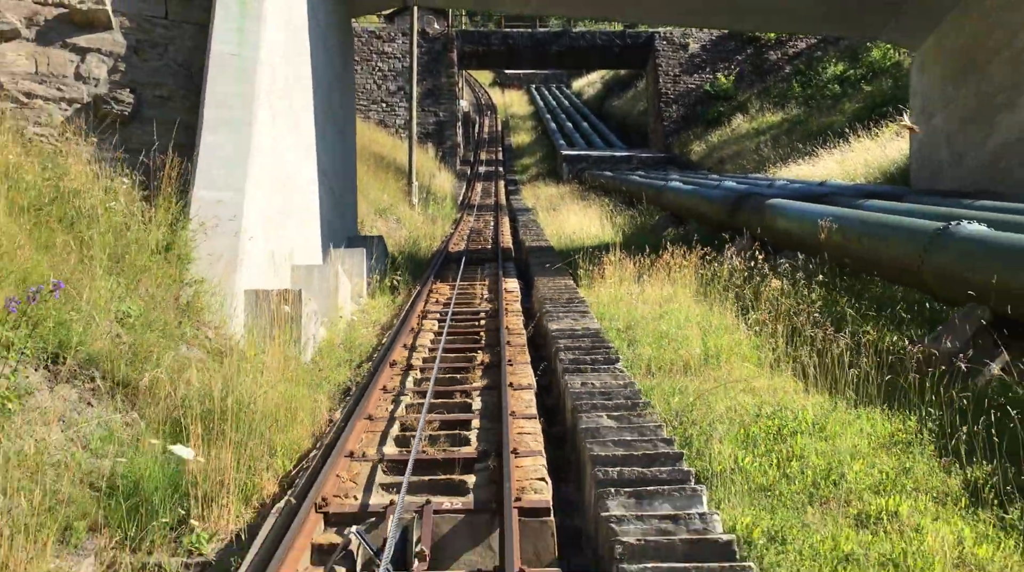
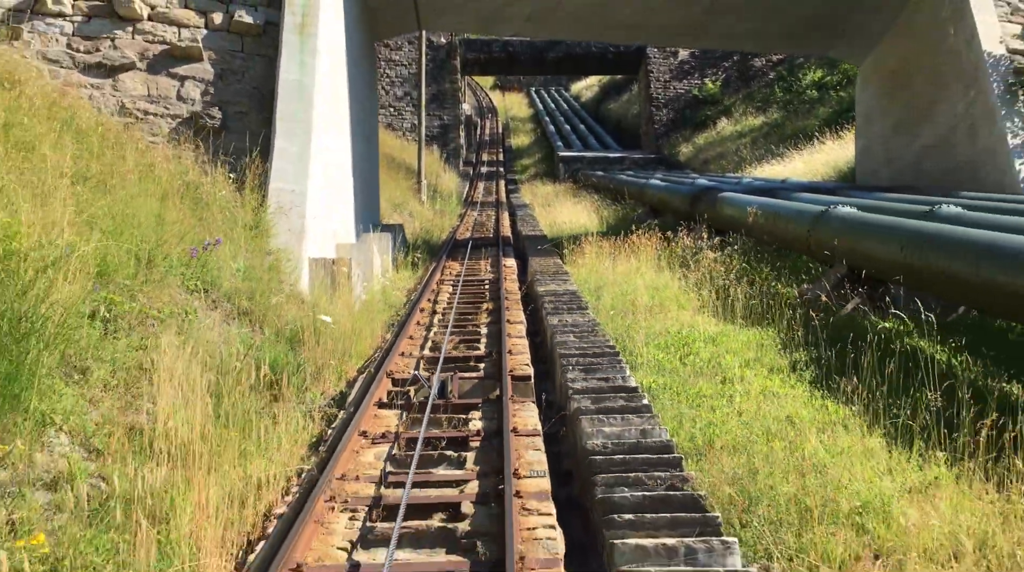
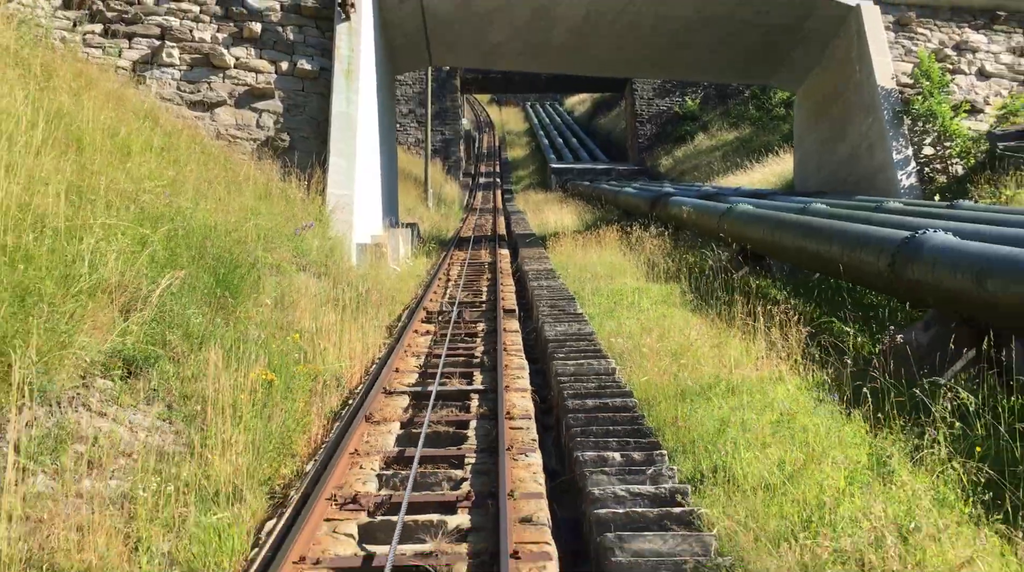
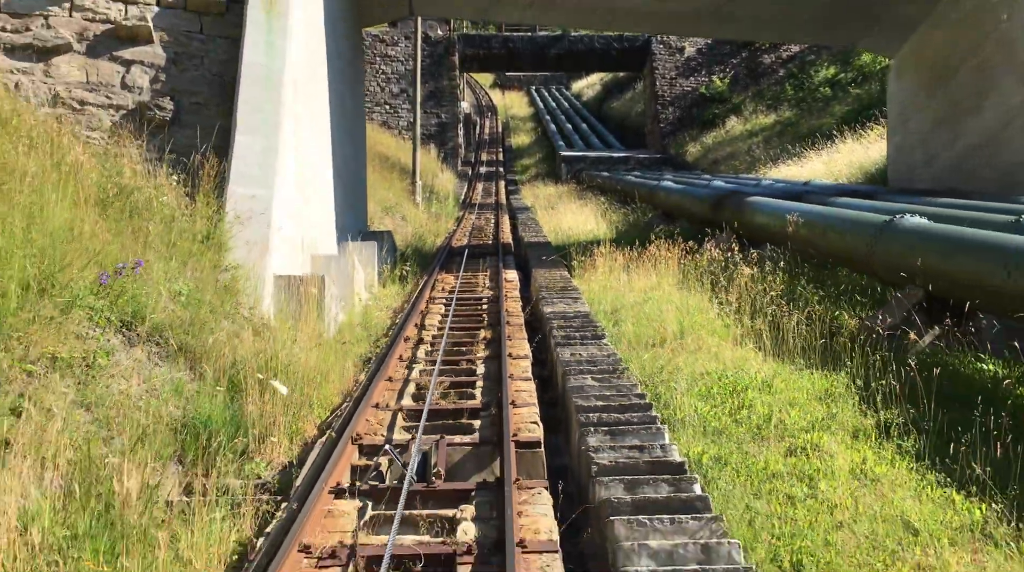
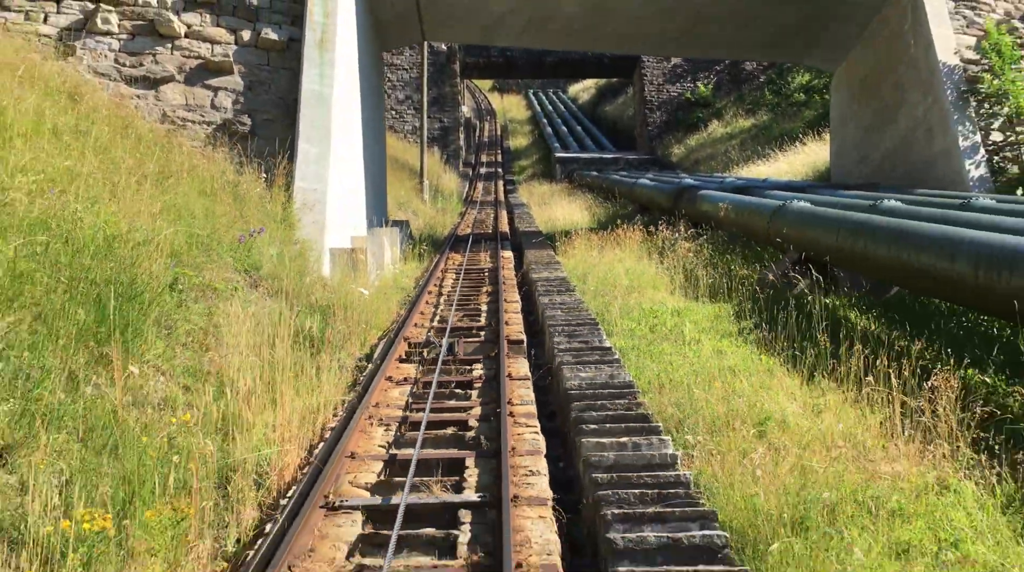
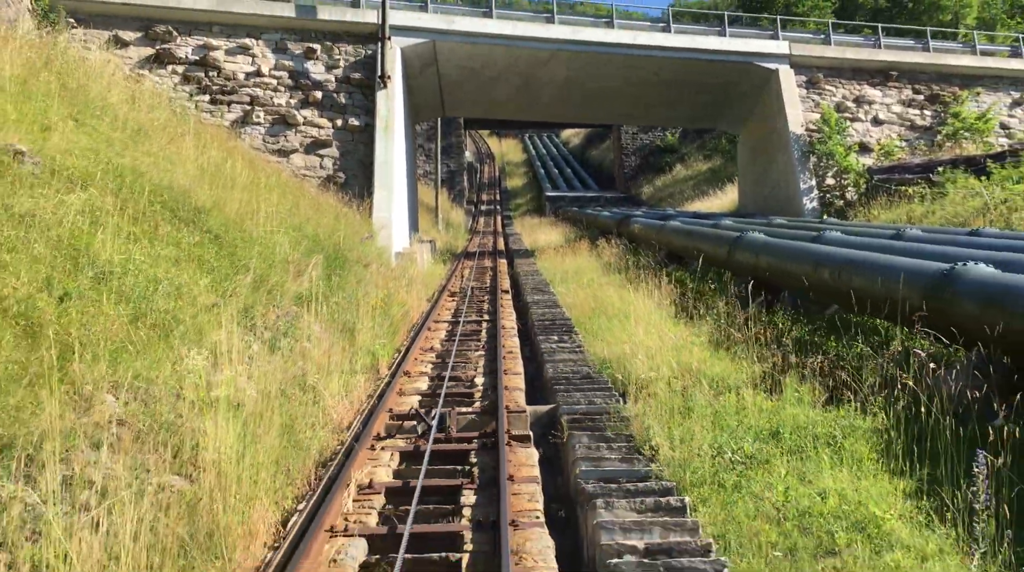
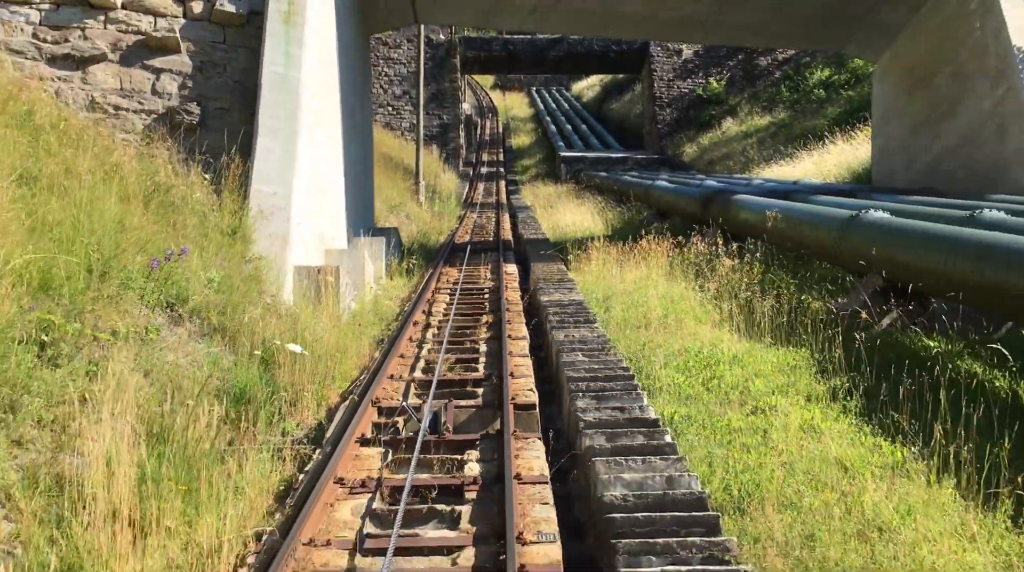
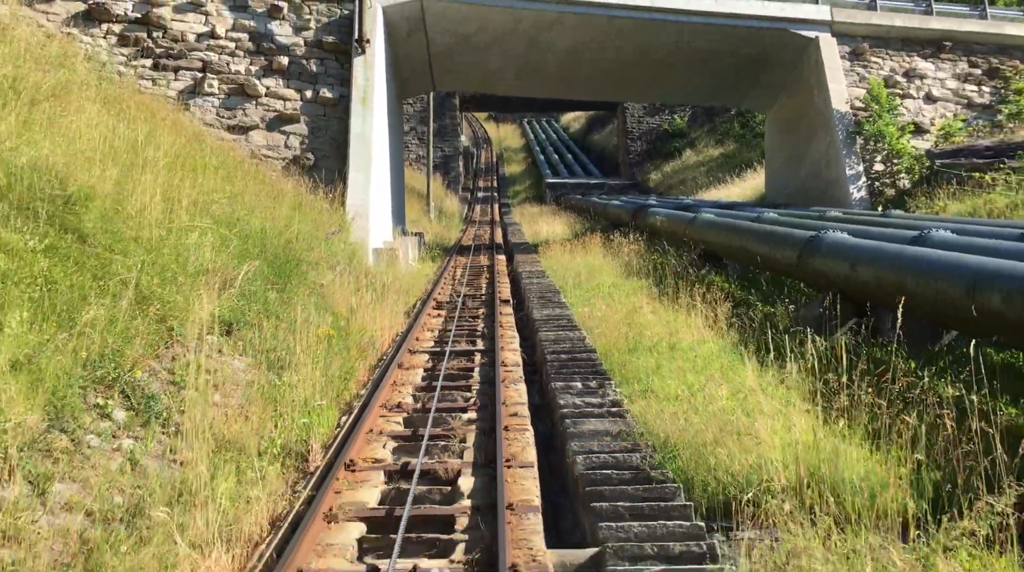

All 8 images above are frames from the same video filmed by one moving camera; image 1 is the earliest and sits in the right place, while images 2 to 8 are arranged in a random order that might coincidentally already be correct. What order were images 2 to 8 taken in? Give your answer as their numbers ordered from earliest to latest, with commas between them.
4, 7, 2, 5, 3, 8, 6
